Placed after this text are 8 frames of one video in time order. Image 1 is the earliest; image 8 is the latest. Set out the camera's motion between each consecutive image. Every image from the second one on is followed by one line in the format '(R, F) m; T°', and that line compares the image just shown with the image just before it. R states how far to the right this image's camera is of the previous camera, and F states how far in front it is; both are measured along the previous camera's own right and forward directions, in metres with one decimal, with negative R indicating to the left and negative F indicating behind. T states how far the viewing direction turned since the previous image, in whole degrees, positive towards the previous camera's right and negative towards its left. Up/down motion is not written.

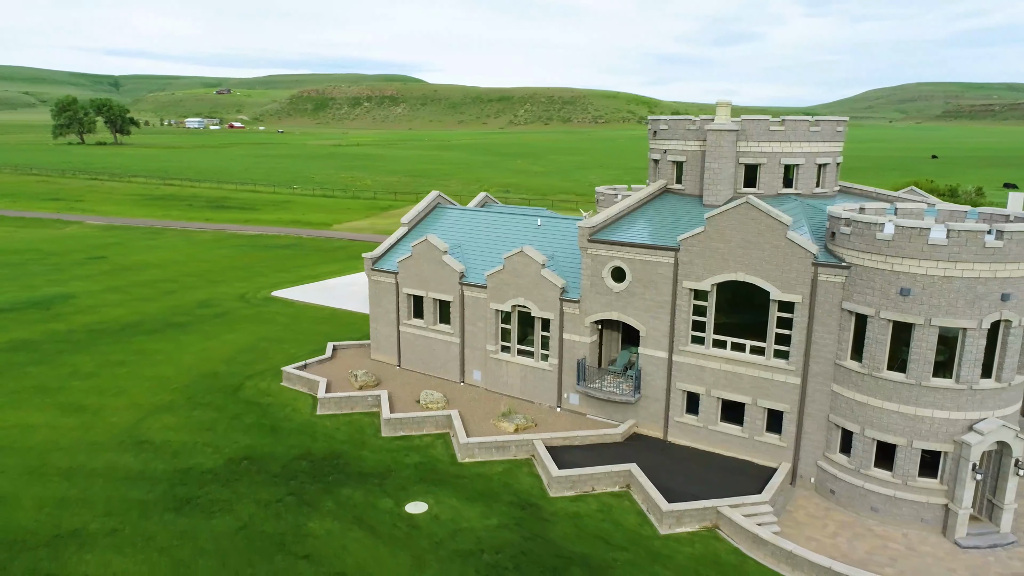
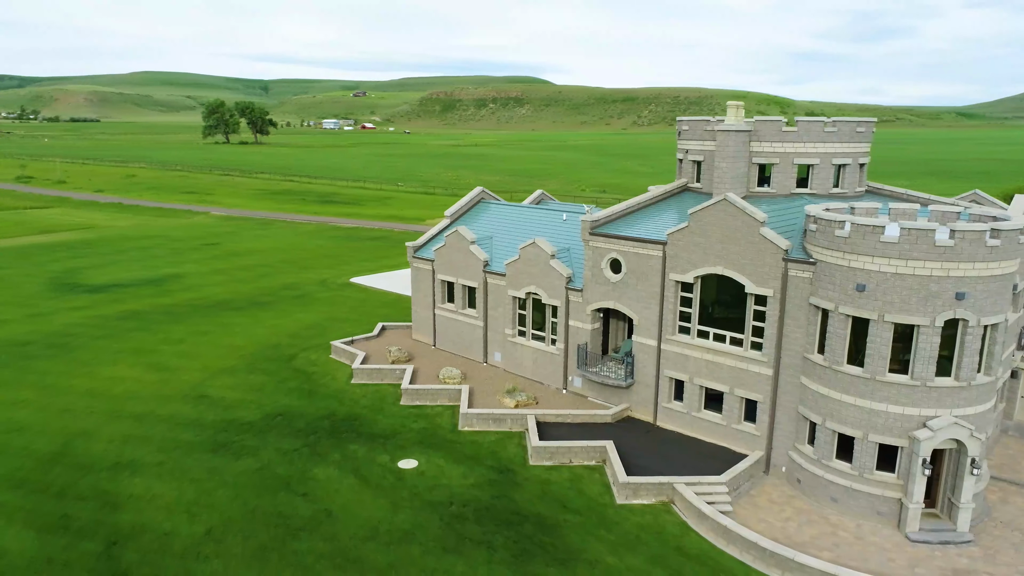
(+4.5, -2.0) m; -9°
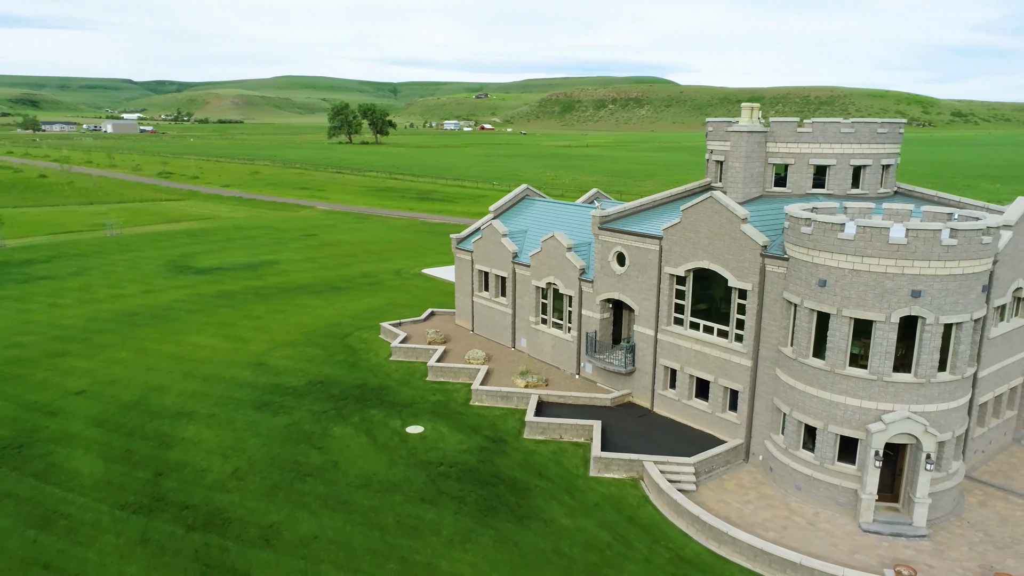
(+4.4, -2.0) m; -9°
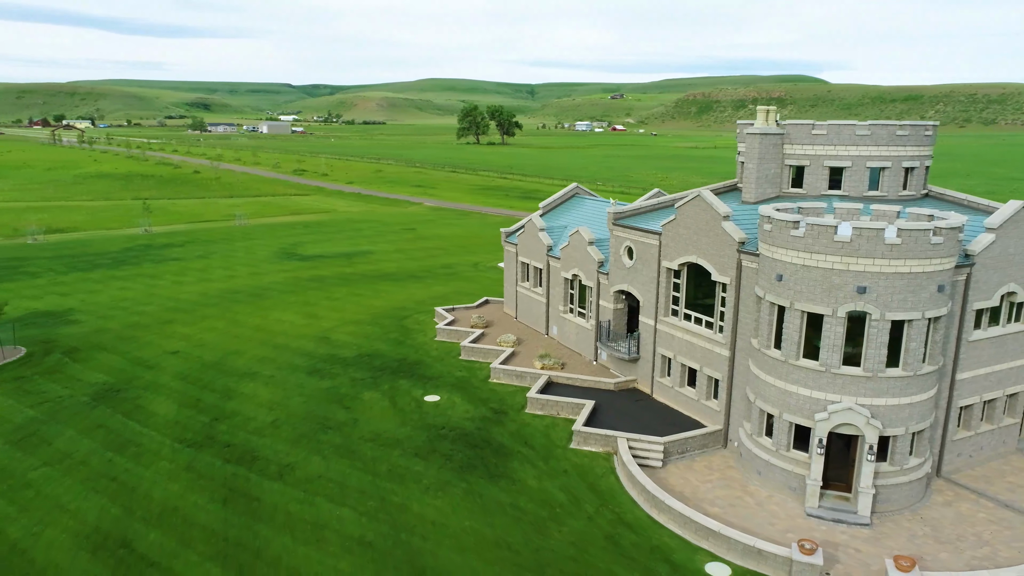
(+5.1, -2.4) m; -10°
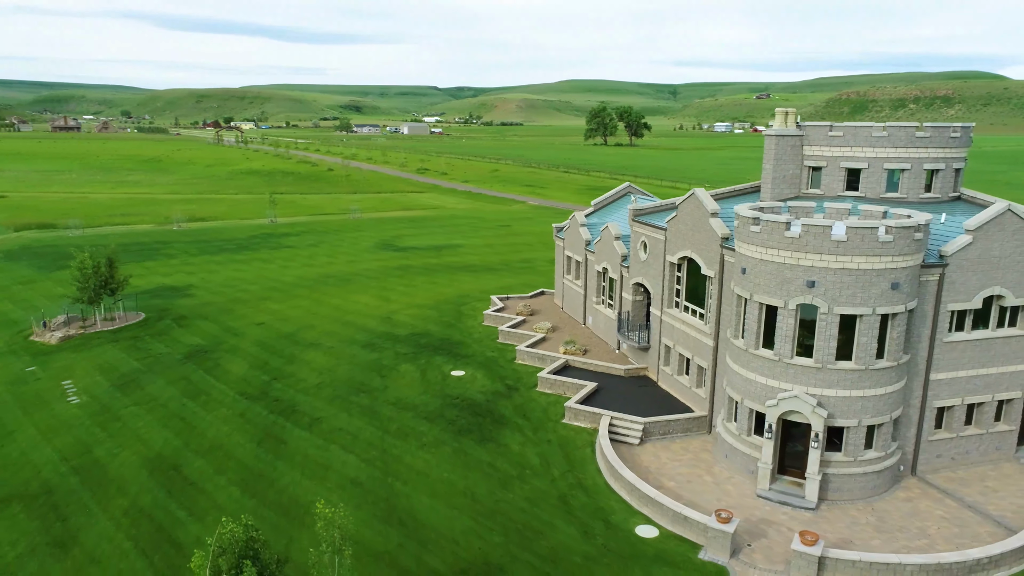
(+5.3, -2.4) m; -11°
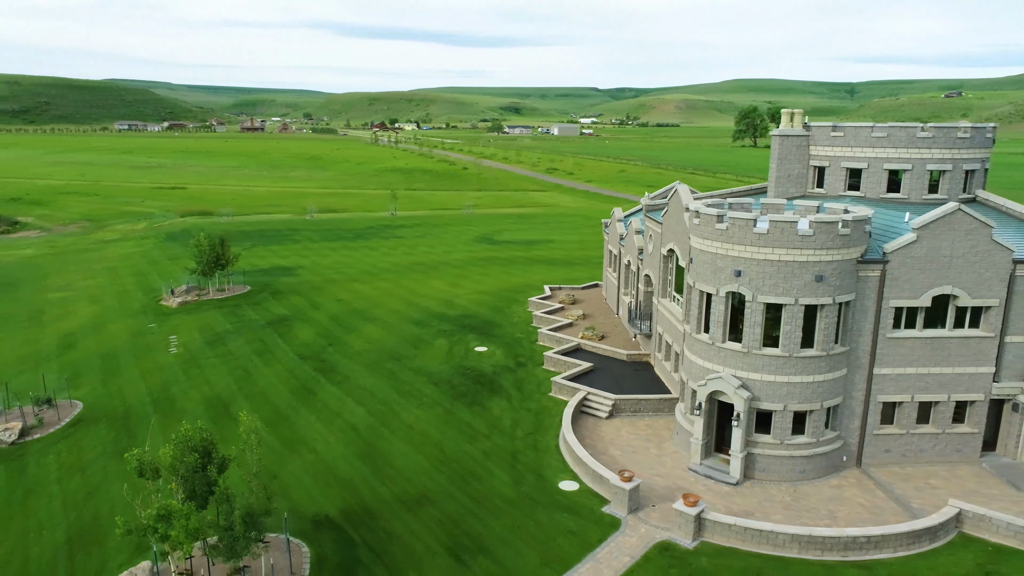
(+7.0, -2.7) m; -12°
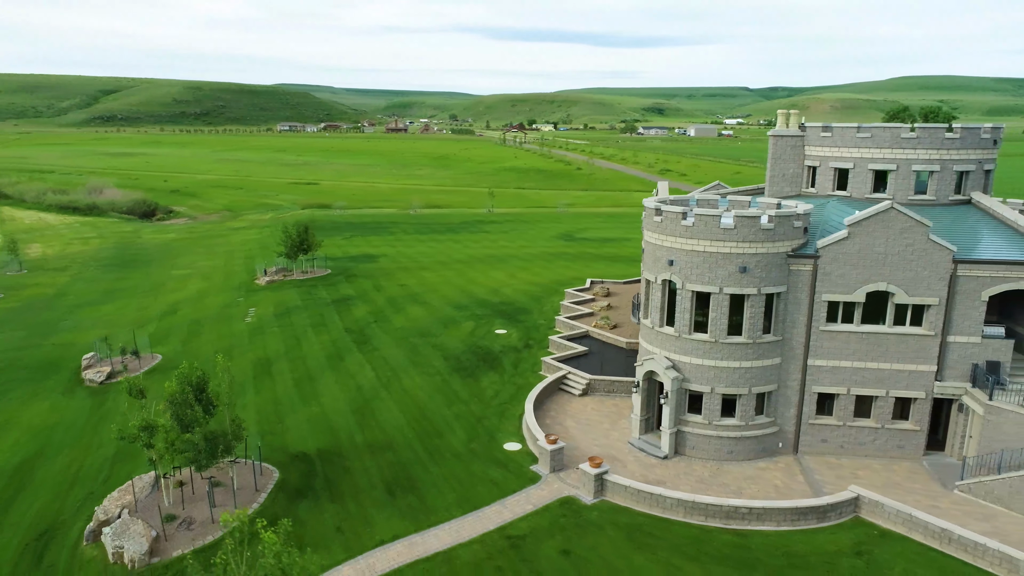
(+6.8, -2.6) m; -11°
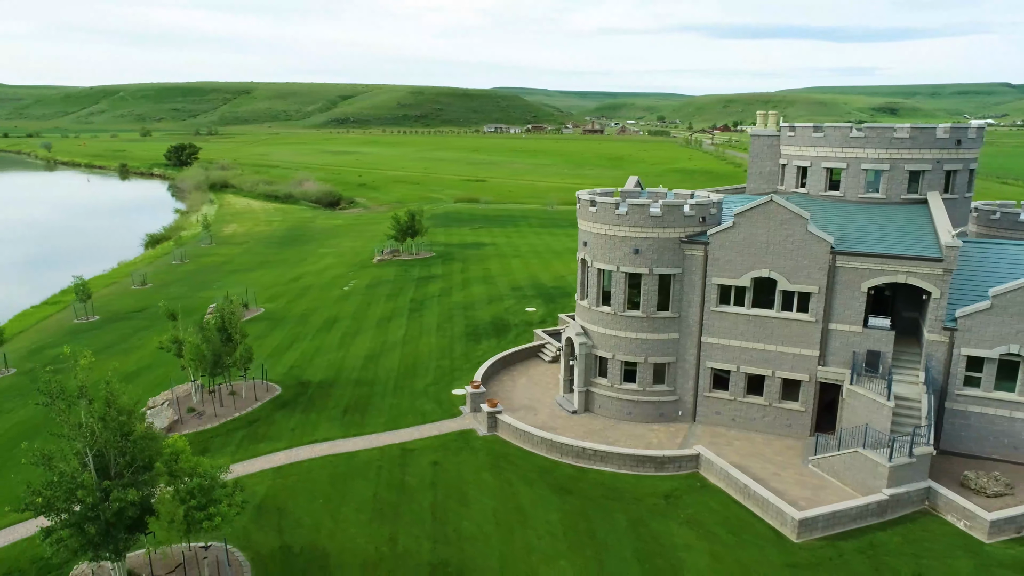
(+11.1, -3.7) m; -16°
